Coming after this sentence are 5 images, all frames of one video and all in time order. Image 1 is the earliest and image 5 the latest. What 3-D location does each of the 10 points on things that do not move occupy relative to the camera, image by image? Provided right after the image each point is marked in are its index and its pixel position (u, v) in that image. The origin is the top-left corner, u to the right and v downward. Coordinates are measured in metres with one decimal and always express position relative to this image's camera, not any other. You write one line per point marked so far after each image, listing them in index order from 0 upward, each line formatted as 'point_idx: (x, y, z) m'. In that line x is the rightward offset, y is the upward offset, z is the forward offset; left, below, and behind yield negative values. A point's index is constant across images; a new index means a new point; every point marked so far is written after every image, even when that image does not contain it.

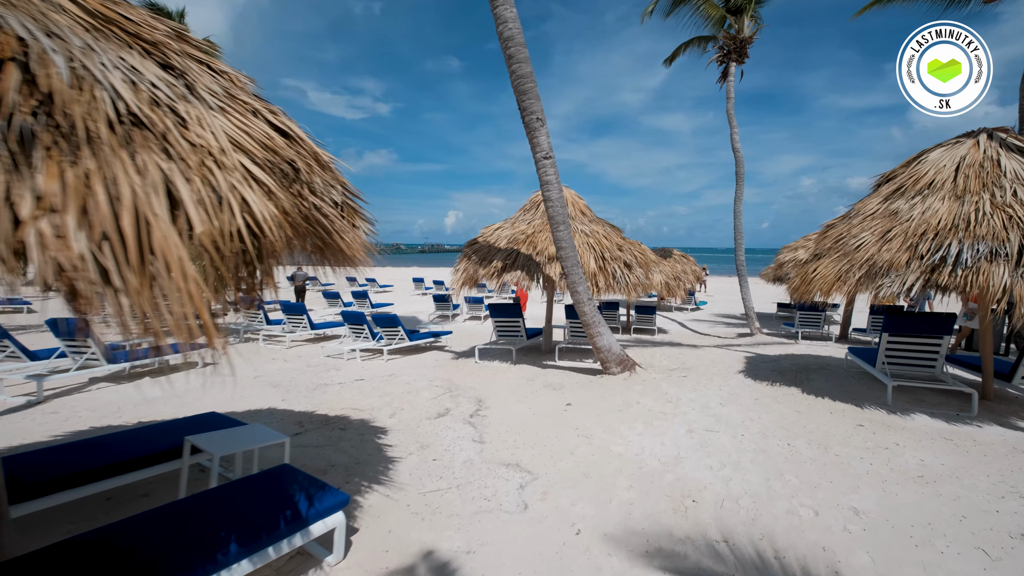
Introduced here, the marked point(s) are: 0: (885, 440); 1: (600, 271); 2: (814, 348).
0: (+3.2, -1.3, +4.1) m
1: (+1.3, +0.2, +6.9) m
2: (+5.8, -1.2, +9.1) m
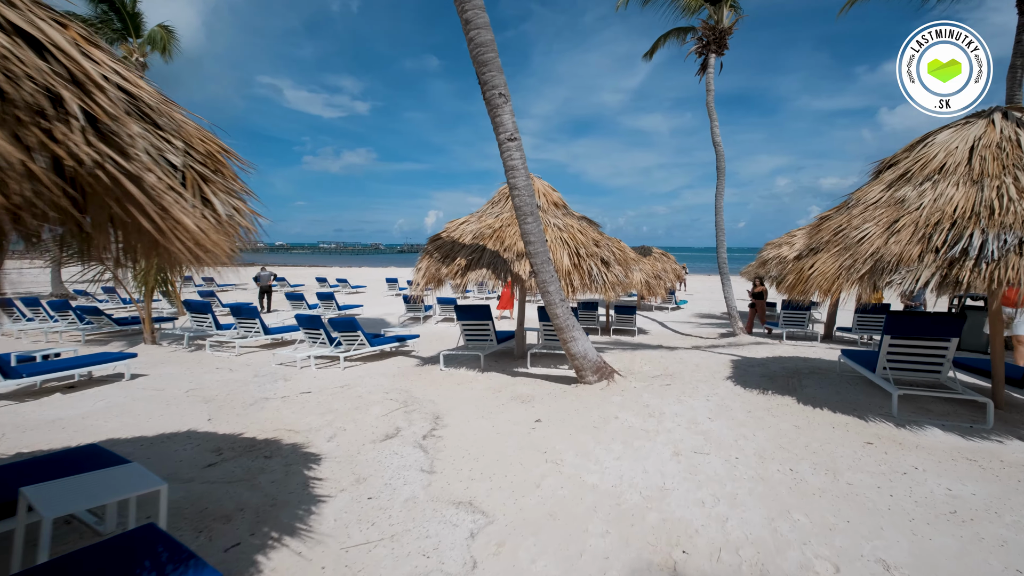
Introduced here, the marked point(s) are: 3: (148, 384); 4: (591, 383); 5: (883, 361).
0: (+2.9, -1.3, +3.5) m
1: (+0.8, +0.2, +6.3) m
2: (+5.3, -1.2, +8.6) m
3: (-5.0, -1.3, +6.5) m
4: (+1.0, -1.2, +5.7) m
5: (+4.1, -0.8, +5.2) m
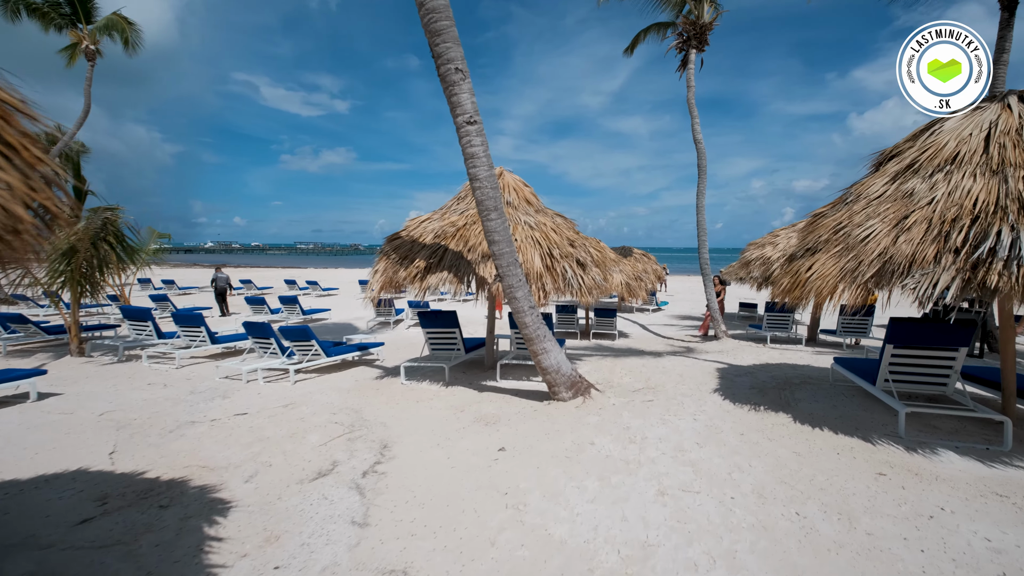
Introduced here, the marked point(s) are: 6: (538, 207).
0: (+2.6, -1.4, +3.0) m
1: (+0.4, +0.2, +5.6) m
2: (+4.8, -1.2, +8.2) m
3: (-5.5, -1.4, +5.6) m
4: (+0.6, -1.2, +5.1) m
5: (+3.7, -0.8, +4.7) m
6: (+0.4, +1.1, +6.6) m
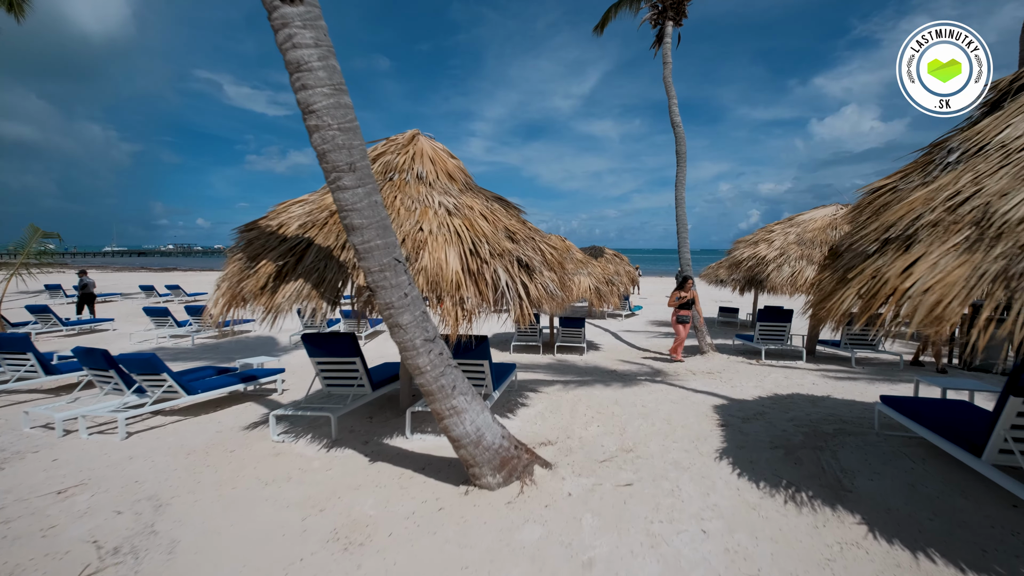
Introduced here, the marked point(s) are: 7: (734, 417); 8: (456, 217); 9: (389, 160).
0: (+2.0, -1.4, +1.1) m
1: (-0.3, +0.1, +3.7) m
2: (+3.9, -1.3, +6.5) m
3: (-6.2, -1.6, +3.4) m
4: (-0.1, -1.3, +3.1) m
5: (+3.0, -0.9, +2.9) m
6: (-0.4, +1.0, +4.6) m
7: (+2.3, -1.3, +5.0) m
8: (-0.5, +0.6, +4.0) m
9: (-1.2, +1.2, +4.4) m
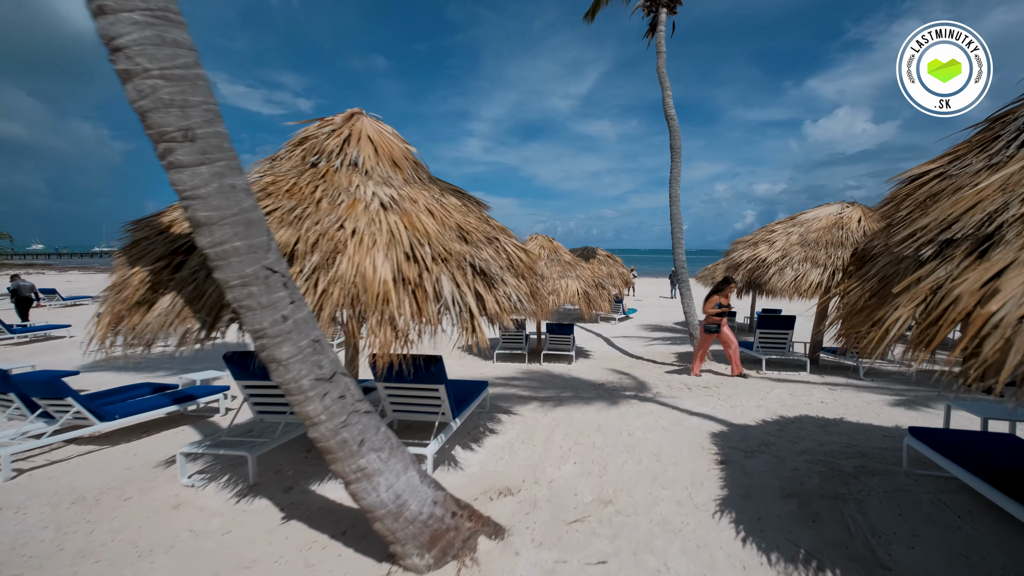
0: (+1.7, -1.5, +0.4) m
1: (-0.7, 0.0, +2.9) m
2: (+3.5, -1.4, +5.7) m
3: (-6.5, -1.7, +2.5) m
4: (-0.5, -1.4, +2.3) m
5: (+2.7, -1.0, +2.1) m
6: (-0.8, +0.9, +3.8) m
7: (+2.0, -1.4, +4.2) m
8: (-0.8, +0.5, +3.2) m
9: (-1.5, +1.1, +3.6) m
